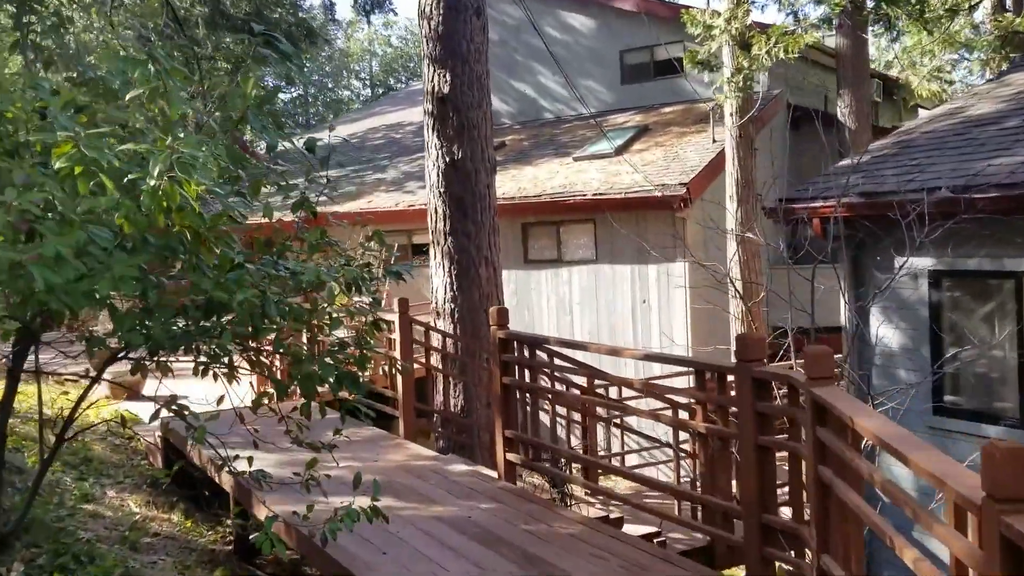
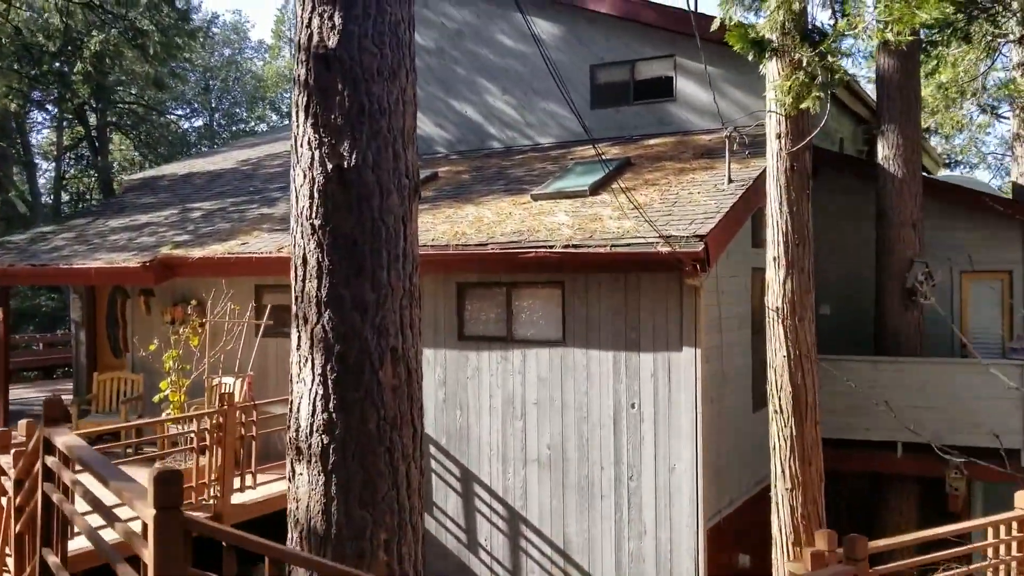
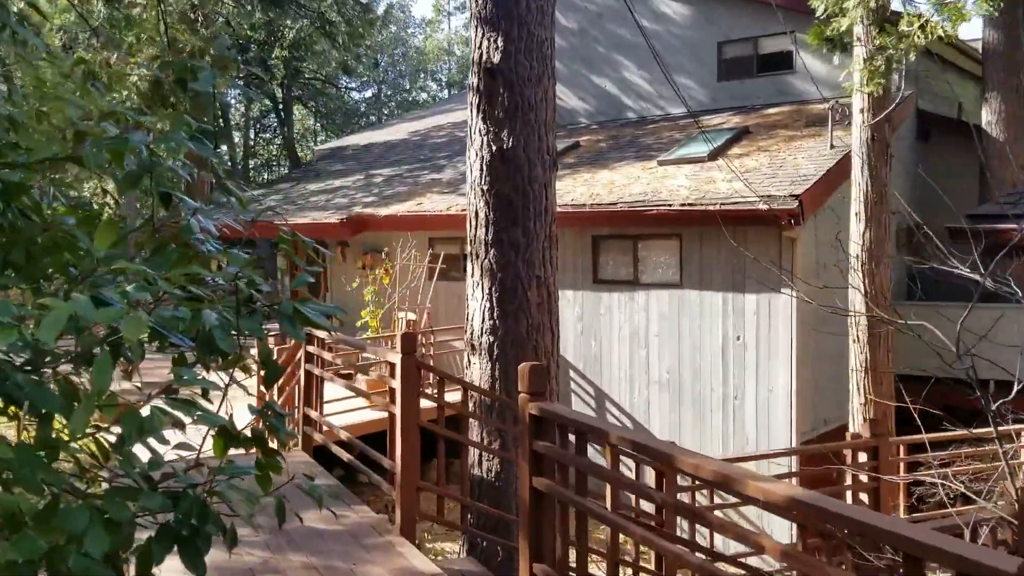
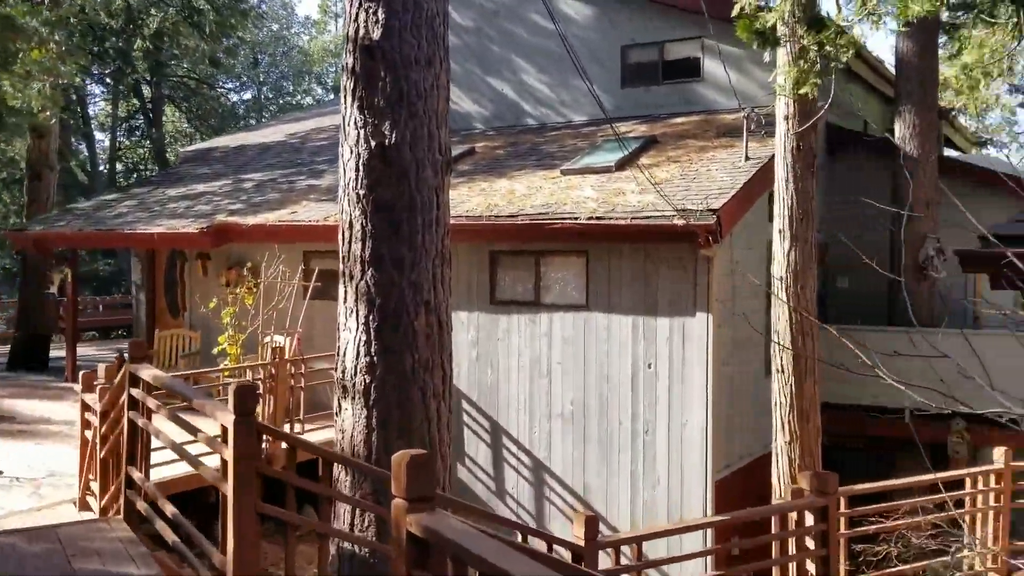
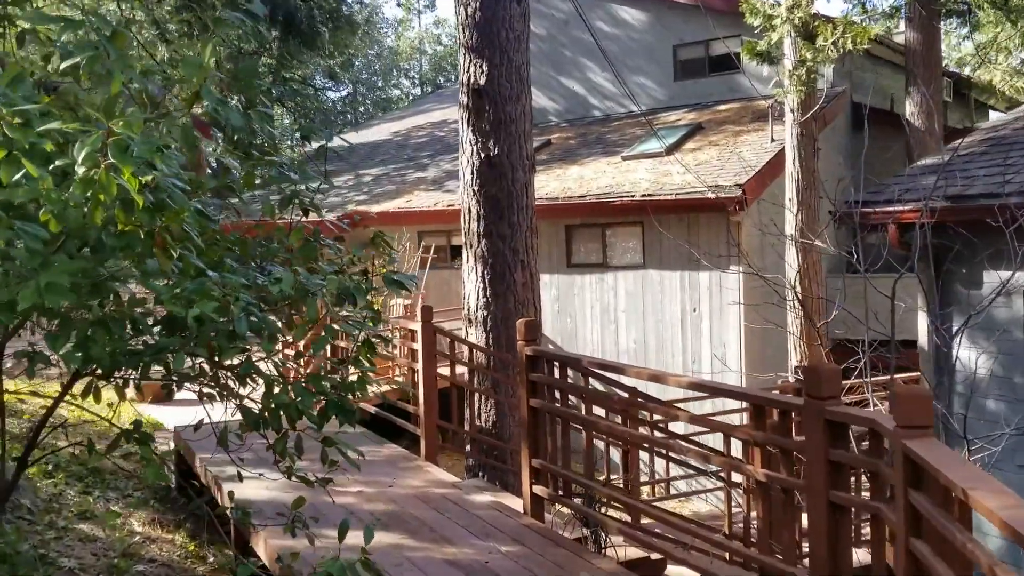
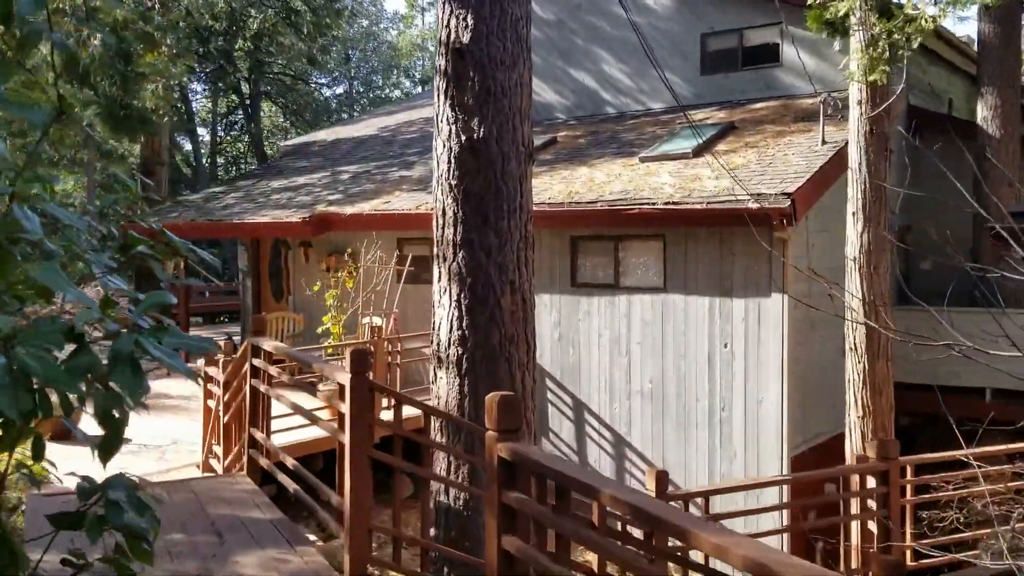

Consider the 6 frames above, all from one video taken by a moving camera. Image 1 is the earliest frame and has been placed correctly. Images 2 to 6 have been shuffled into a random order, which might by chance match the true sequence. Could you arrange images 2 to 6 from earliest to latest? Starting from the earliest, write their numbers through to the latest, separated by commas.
5, 3, 6, 4, 2
